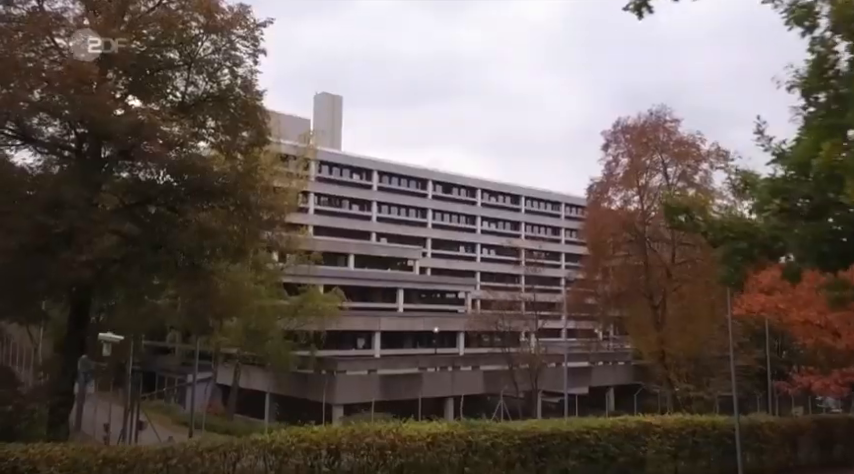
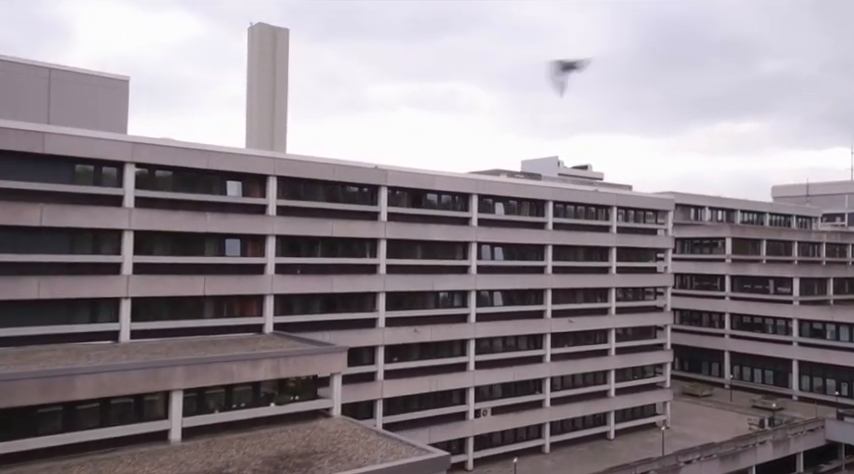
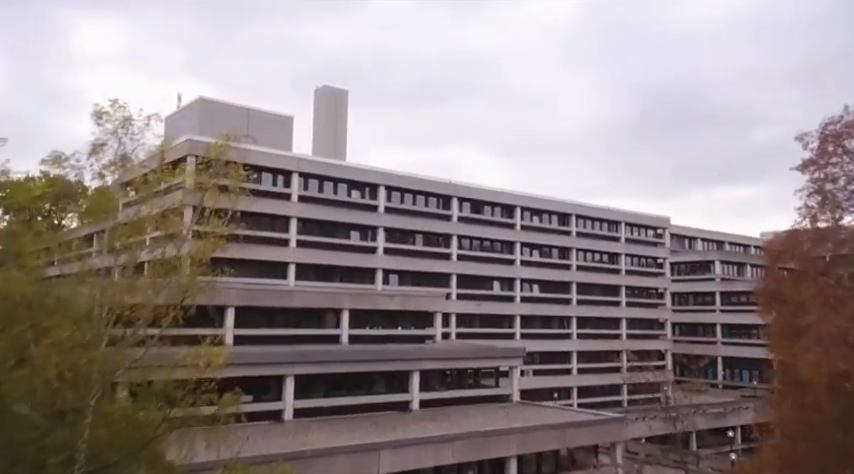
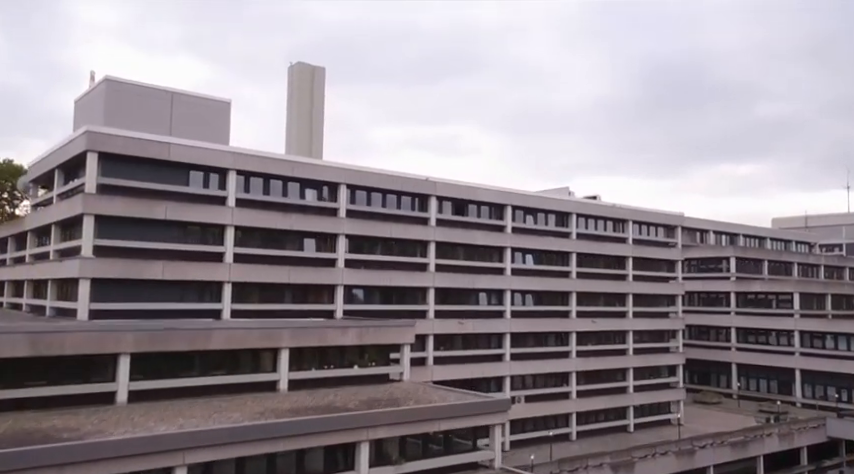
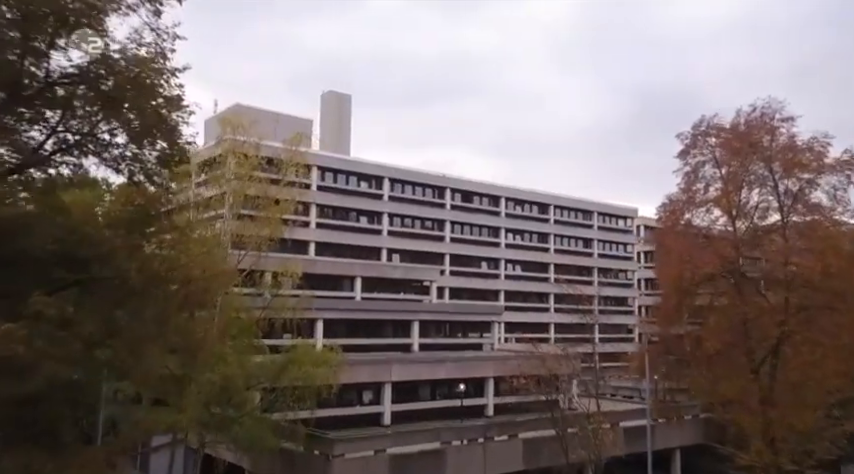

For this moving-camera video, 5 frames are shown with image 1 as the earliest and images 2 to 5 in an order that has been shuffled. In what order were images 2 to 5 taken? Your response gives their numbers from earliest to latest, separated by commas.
5, 3, 4, 2
